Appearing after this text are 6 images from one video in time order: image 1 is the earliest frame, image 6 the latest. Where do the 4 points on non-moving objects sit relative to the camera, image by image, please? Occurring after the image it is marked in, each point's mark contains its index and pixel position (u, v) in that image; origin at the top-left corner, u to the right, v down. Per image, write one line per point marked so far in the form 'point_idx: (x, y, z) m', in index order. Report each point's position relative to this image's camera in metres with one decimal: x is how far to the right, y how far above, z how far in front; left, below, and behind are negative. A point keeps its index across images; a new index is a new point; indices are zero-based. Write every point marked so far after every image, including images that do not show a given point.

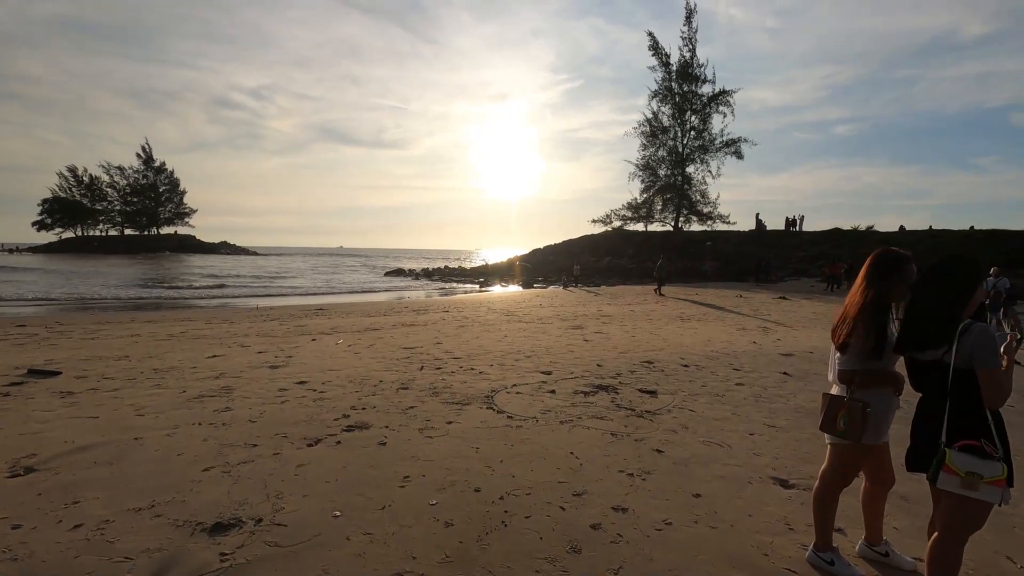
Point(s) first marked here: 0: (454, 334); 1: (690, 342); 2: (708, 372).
0: (-1.2, -0.9, +10.6) m
1: (+3.5, -1.1, +10.3) m
2: (+2.9, -1.2, +7.8) m
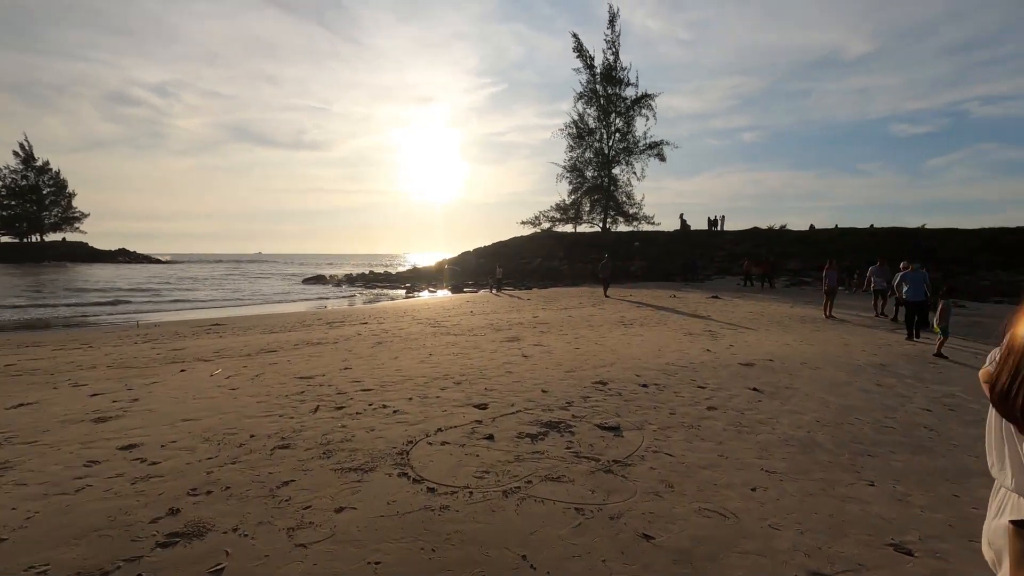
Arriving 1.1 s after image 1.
0: (-2.4, -1.1, +8.9) m
1: (+2.2, -1.1, +9.2) m
2: (+2.0, -1.3, +6.6) m
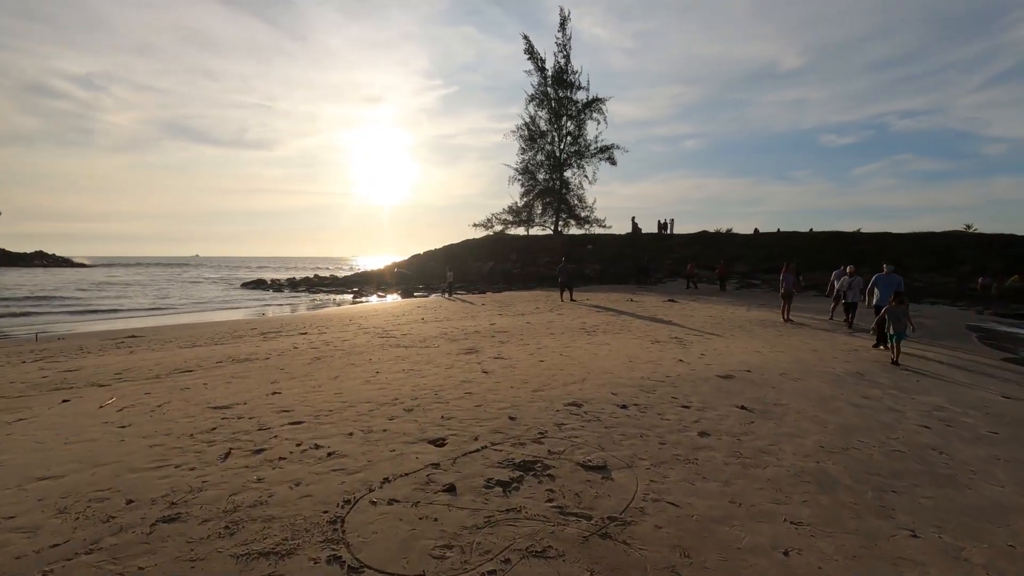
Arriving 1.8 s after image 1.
0: (-3.0, -1.2, +7.7) m
1: (+1.6, -1.2, +8.4) m
2: (+1.6, -1.4, +5.8) m
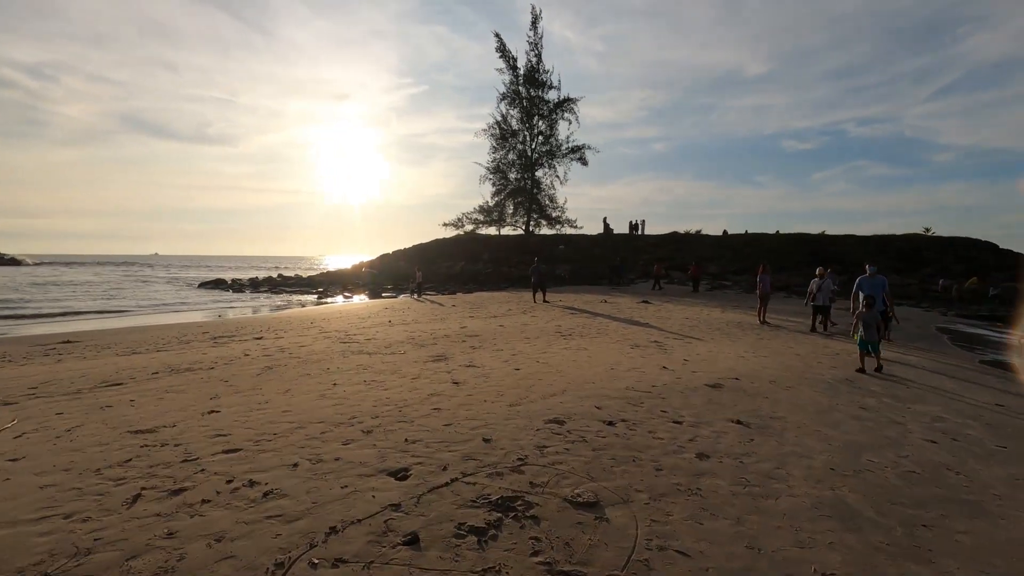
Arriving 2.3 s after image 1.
0: (-3.3, -1.2, +6.8) m
1: (+1.2, -1.3, +7.8) m
2: (+1.3, -1.4, +5.2) m
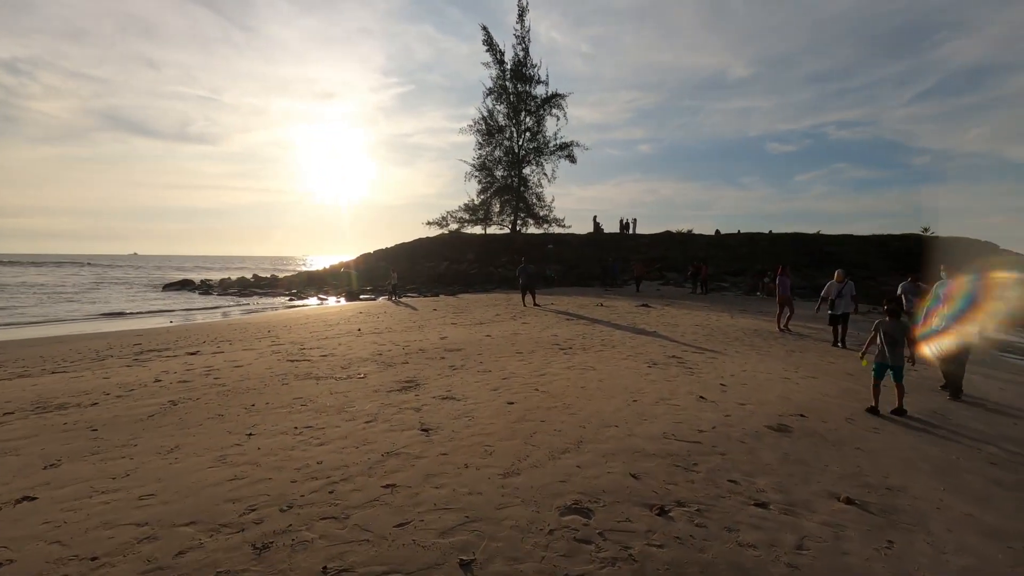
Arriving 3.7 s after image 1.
0: (-3.4, -1.3, +4.7) m
1: (+1.1, -1.3, +5.8) m
2: (+1.3, -1.5, +3.2) m
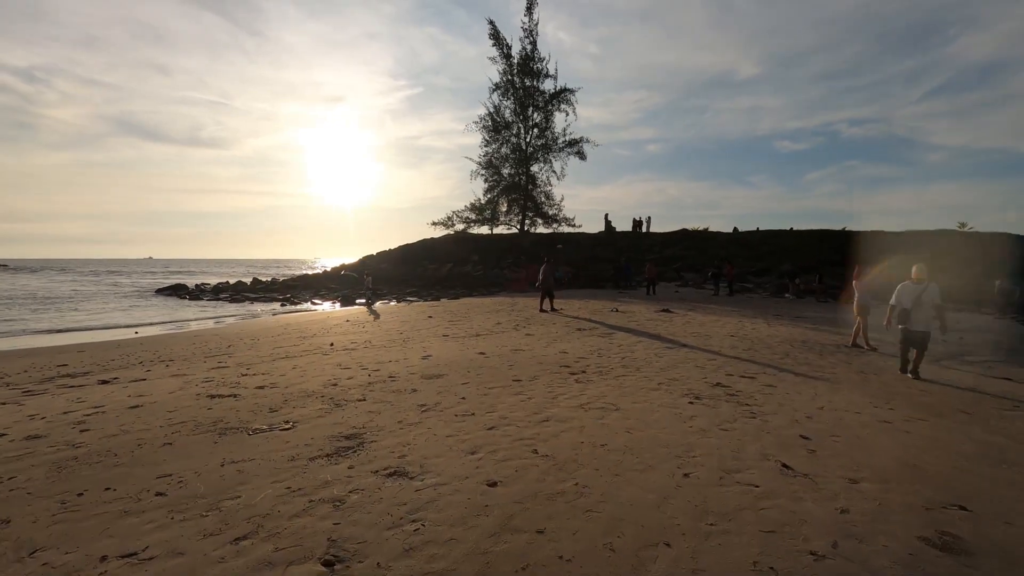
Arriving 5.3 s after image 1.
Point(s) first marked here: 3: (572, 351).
0: (-3.6, -1.5, +2.5) m
1: (+1.0, -1.4, +3.5) m
2: (+1.1, -1.6, +0.9) m
3: (+1.1, -1.2, +10.1) m
